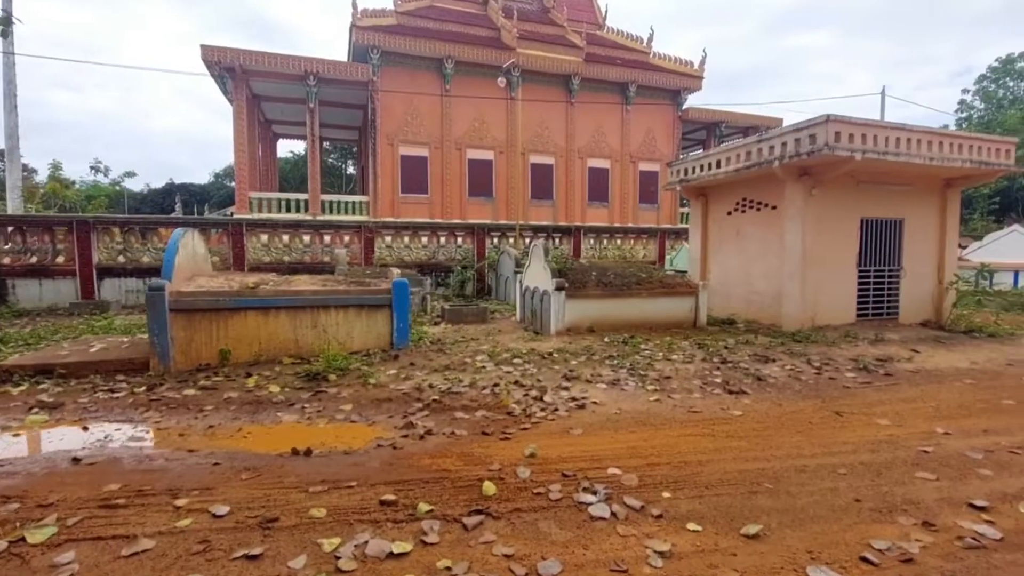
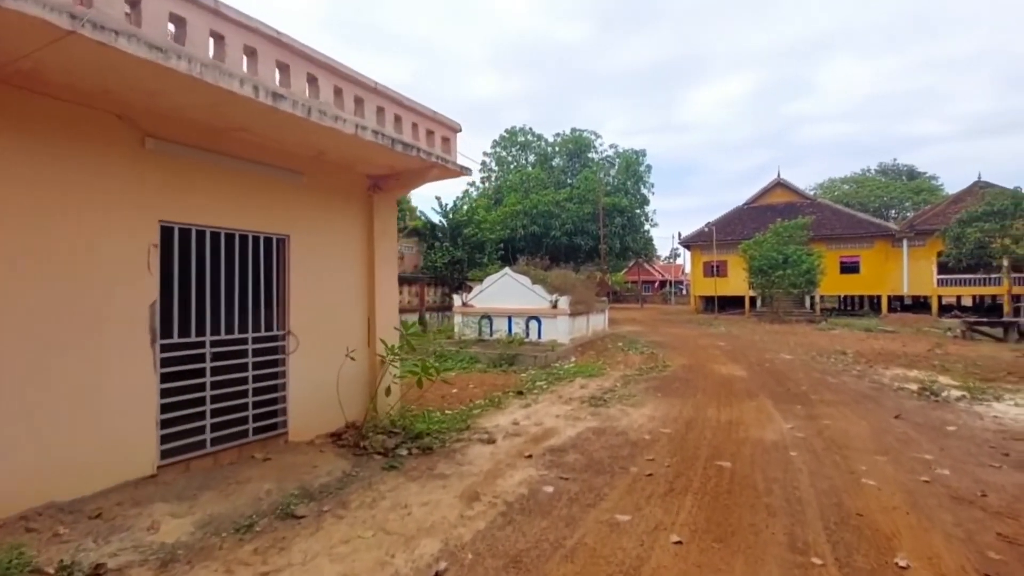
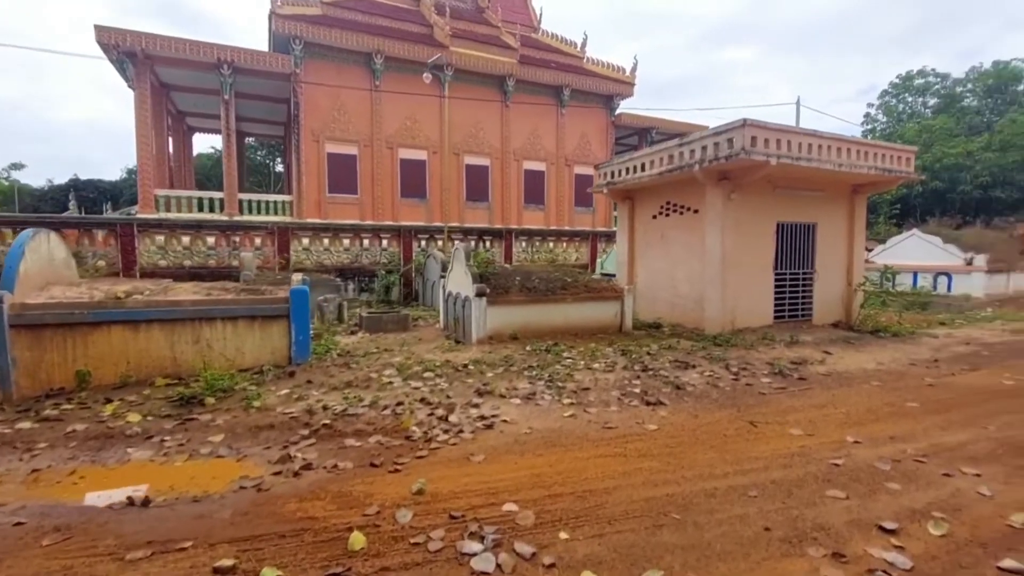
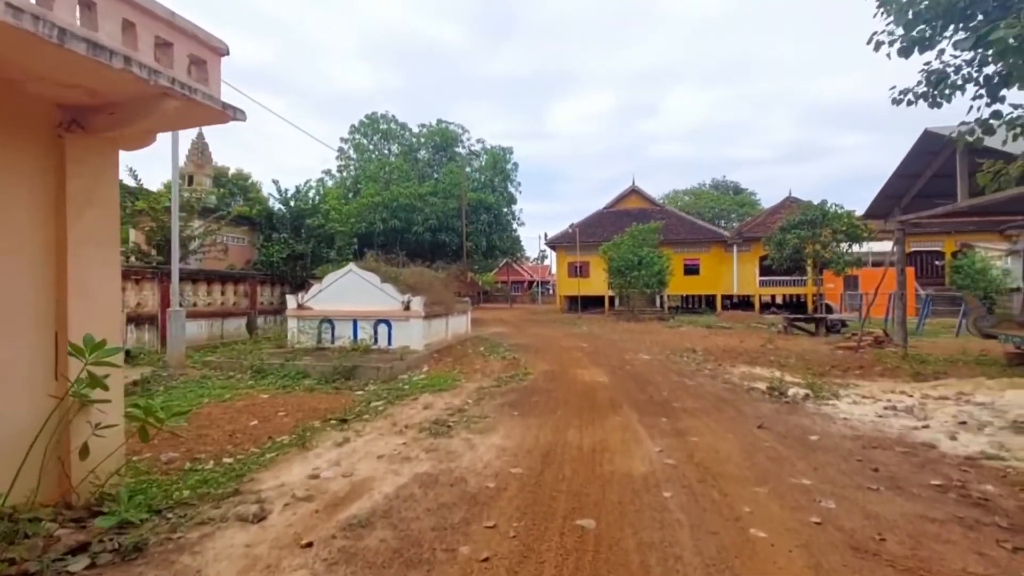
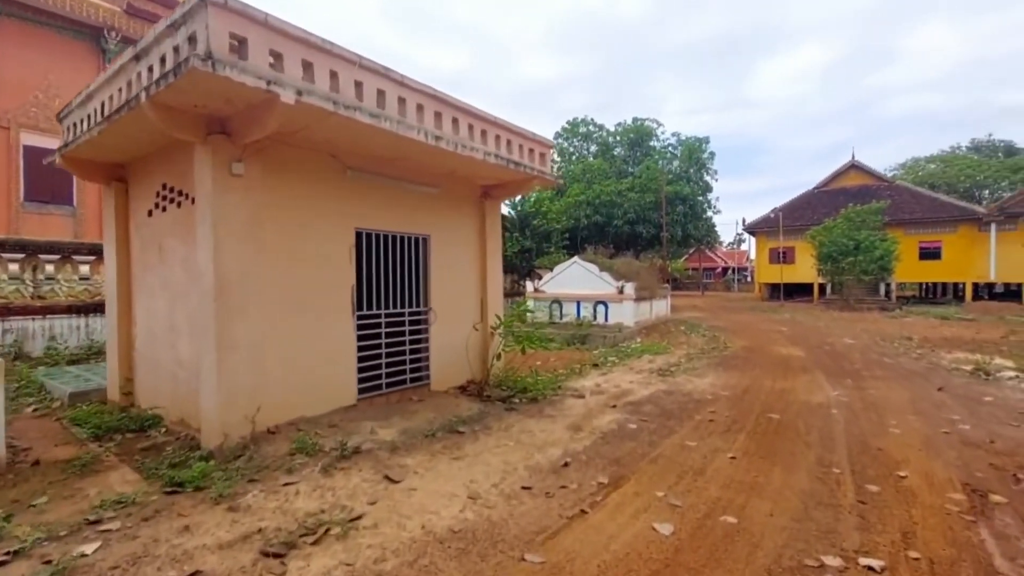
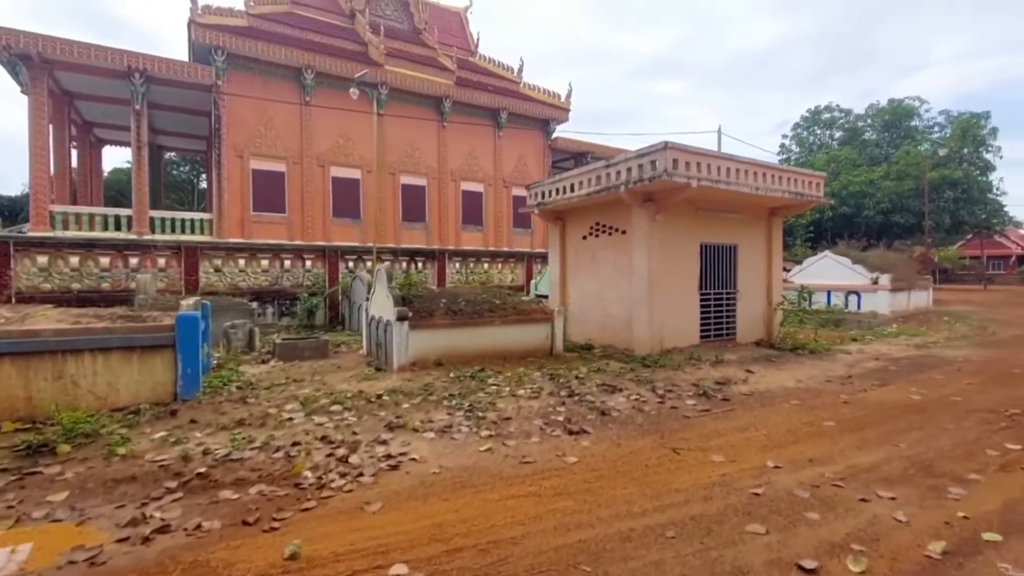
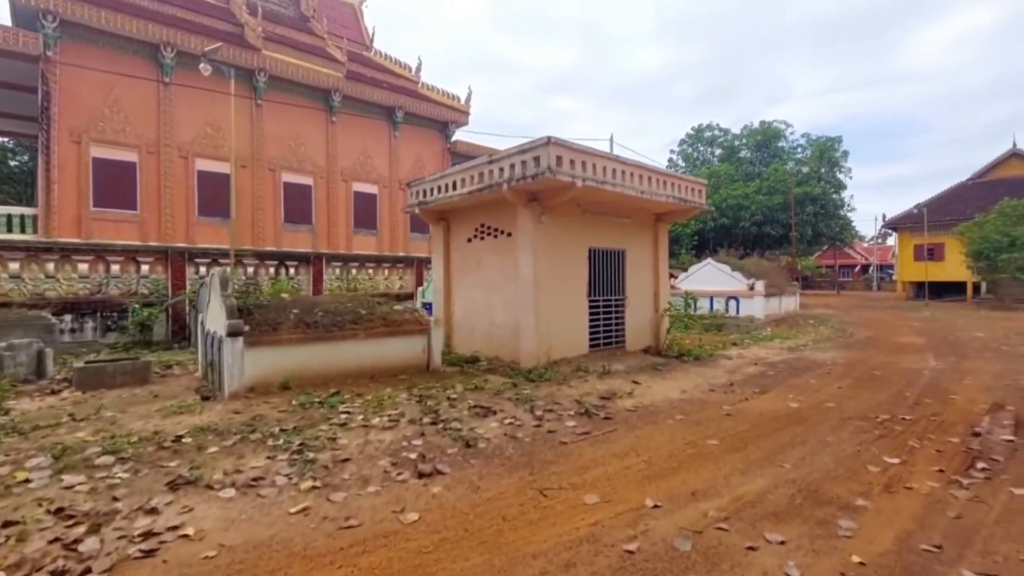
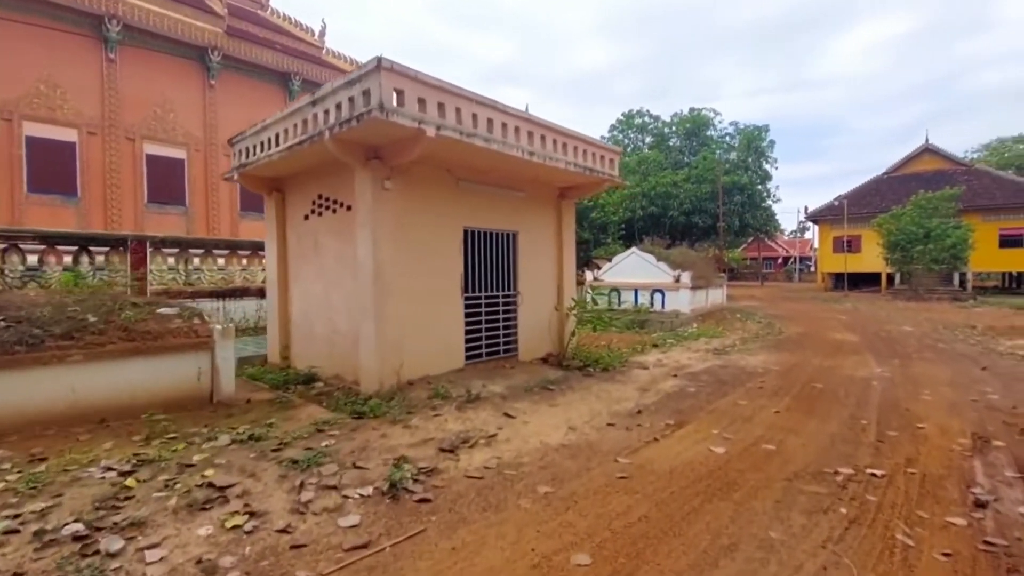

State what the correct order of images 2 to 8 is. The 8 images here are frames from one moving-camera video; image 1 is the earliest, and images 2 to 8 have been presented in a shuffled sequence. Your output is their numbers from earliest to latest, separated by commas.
3, 6, 7, 8, 5, 2, 4
